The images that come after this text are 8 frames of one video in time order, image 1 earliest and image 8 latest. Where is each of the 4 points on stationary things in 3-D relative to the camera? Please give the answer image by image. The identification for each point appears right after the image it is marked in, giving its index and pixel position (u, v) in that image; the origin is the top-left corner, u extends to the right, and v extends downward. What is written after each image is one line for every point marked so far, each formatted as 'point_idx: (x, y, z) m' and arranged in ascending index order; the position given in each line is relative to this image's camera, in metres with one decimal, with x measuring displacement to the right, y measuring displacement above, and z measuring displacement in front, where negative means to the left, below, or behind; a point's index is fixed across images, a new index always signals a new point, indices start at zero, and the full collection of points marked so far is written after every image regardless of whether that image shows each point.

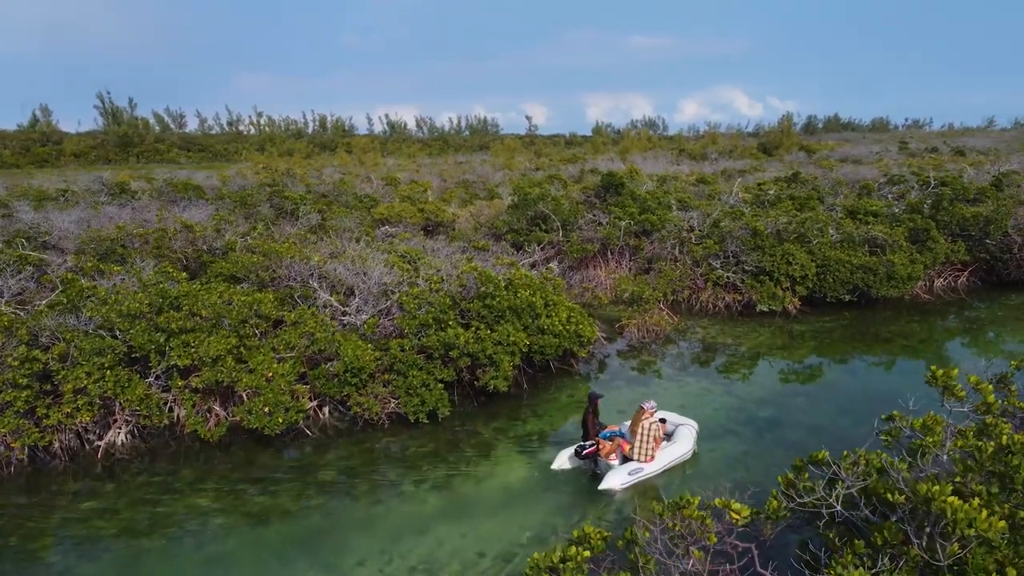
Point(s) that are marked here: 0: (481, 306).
0: (-0.4, -0.3, +11.0) m
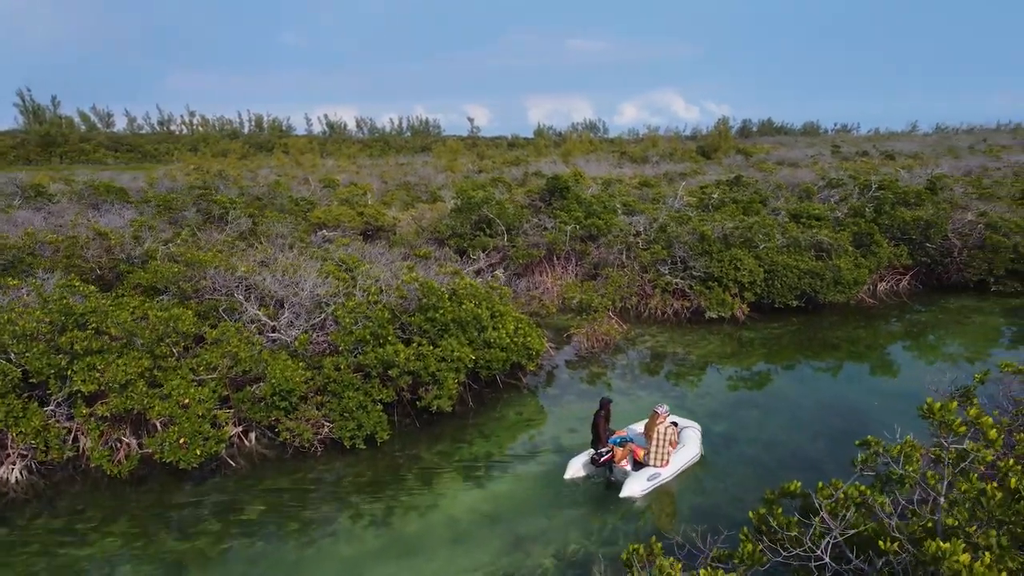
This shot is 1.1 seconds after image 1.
0: (-1.2, -0.4, +10.3) m
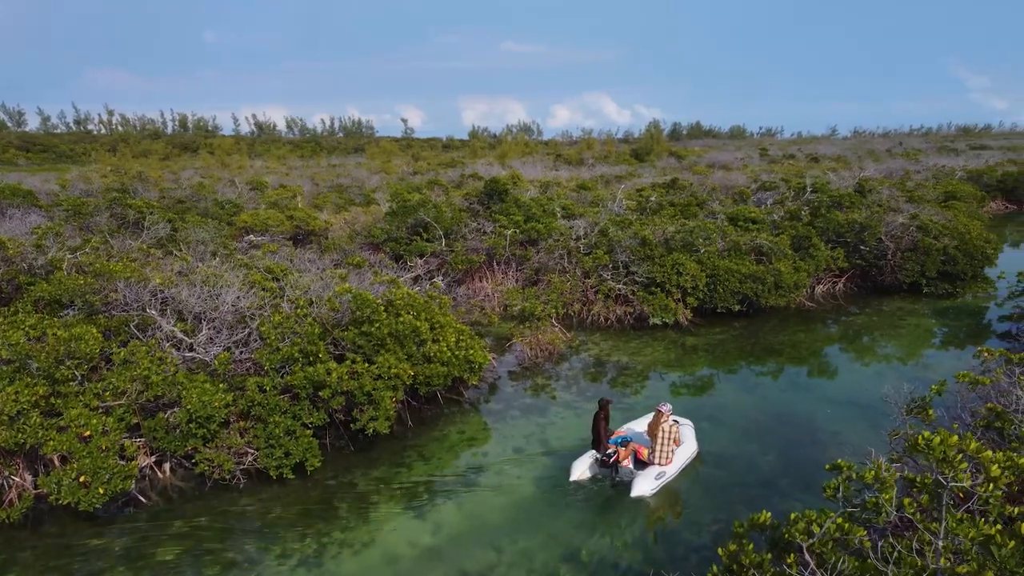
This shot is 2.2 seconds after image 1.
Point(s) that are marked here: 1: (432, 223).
0: (-1.9, -0.6, +9.6) m
1: (-1.8, +1.5, +17.4) m
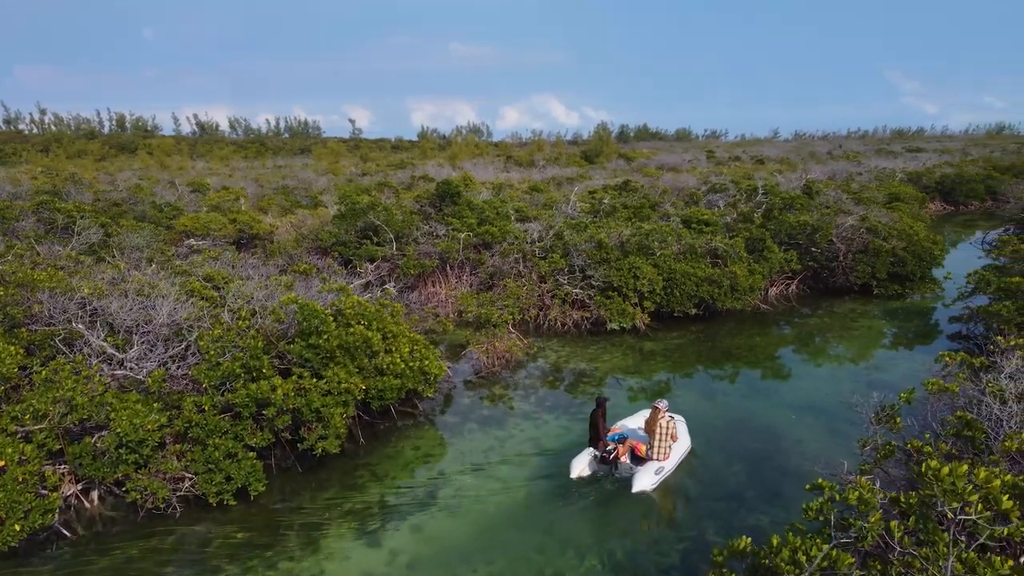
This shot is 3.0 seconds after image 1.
0: (-2.5, -0.7, +9.0) m
1: (-2.9, +1.4, +16.8) m
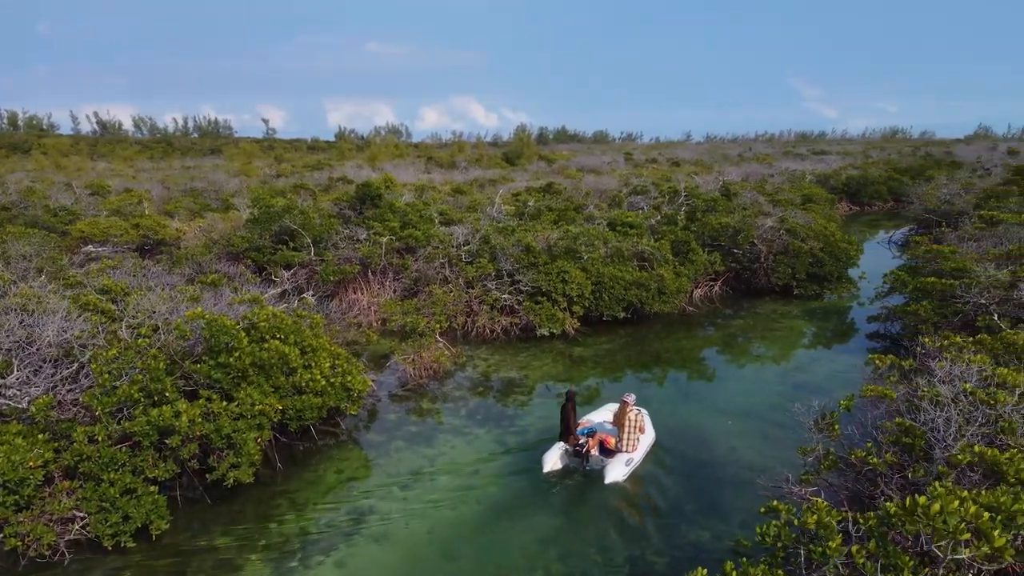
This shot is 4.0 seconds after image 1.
0: (-3.2, -0.8, +8.3) m
1: (-4.5, +1.2, +16.0) m
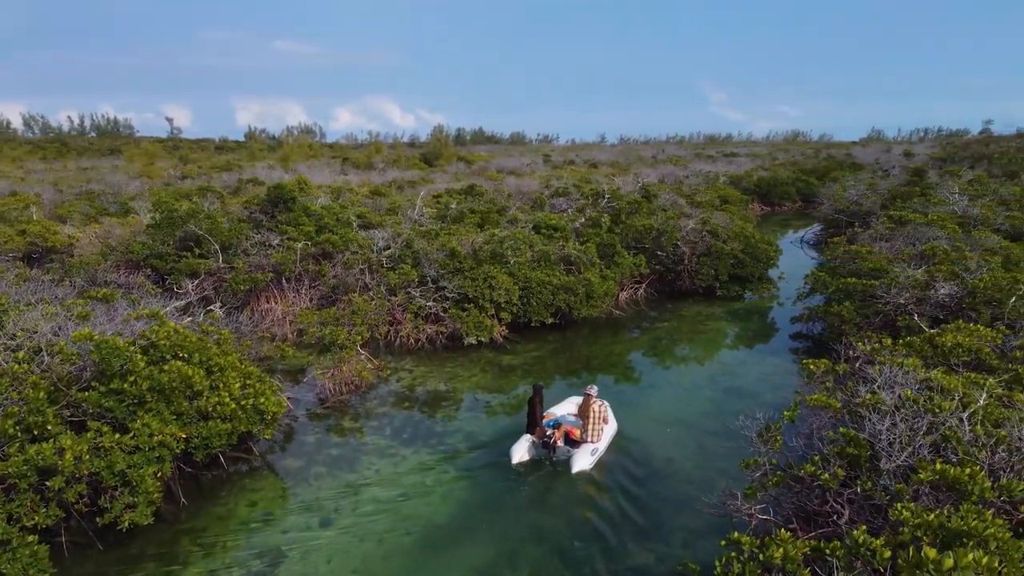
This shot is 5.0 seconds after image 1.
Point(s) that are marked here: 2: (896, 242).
0: (-3.9, -1.0, +7.3) m
1: (-6.0, +1.0, +14.9) m
2: (+9.0, +1.1, +17.9) m
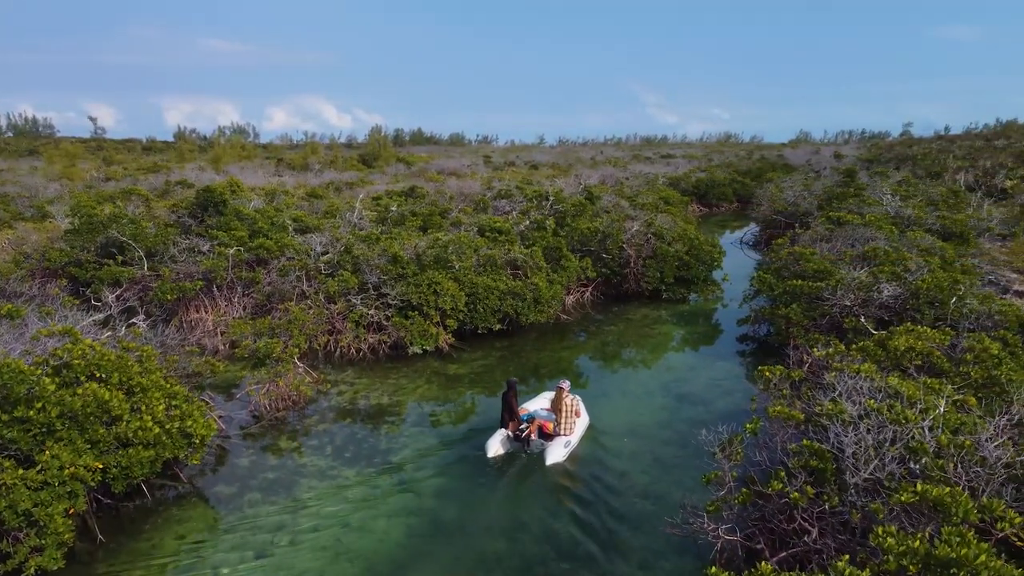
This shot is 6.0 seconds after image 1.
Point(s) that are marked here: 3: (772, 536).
0: (-4.4, -1.1, +6.6) m
1: (-7.0, +0.8, +13.9) m
2: (+7.7, +1.1, +18.1) m
3: (+2.1, -2.0, +6.1) m
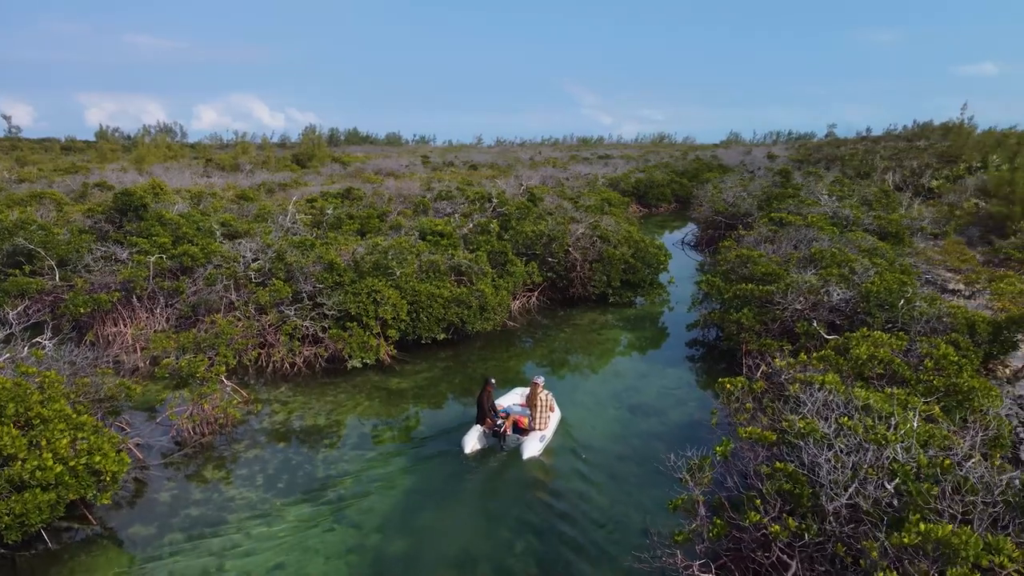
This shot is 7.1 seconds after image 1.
0: (-4.7, -1.3, +5.6) m
1: (-8.0, +0.6, +12.7) m
2: (+6.4, +1.0, +18.0) m
3: (+1.8, -2.1, +5.7) m
